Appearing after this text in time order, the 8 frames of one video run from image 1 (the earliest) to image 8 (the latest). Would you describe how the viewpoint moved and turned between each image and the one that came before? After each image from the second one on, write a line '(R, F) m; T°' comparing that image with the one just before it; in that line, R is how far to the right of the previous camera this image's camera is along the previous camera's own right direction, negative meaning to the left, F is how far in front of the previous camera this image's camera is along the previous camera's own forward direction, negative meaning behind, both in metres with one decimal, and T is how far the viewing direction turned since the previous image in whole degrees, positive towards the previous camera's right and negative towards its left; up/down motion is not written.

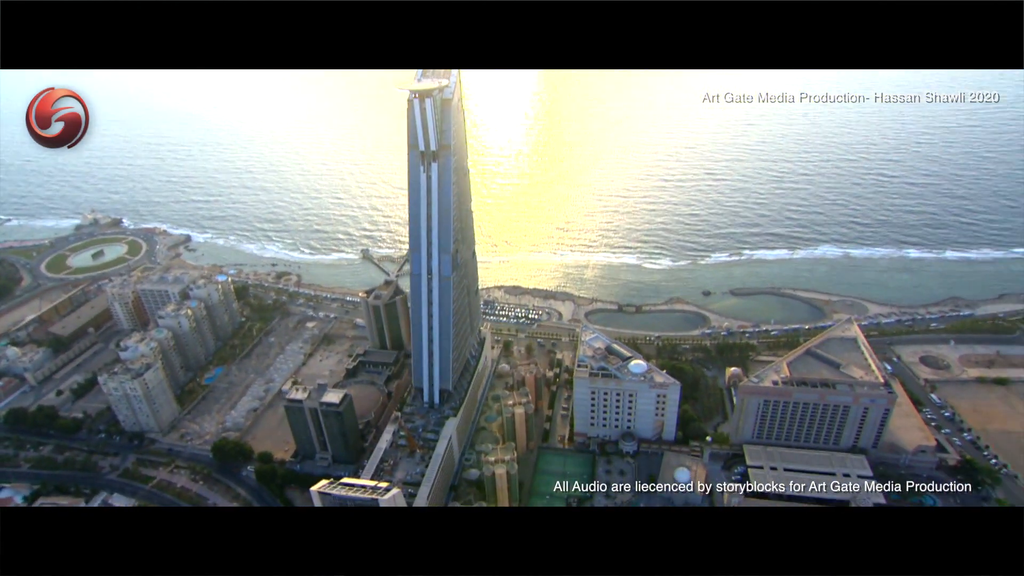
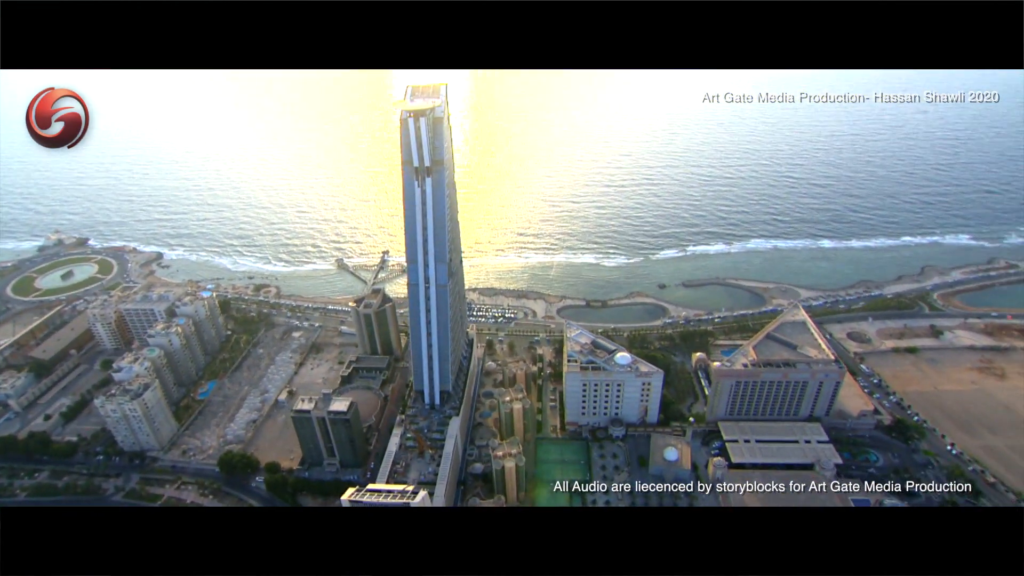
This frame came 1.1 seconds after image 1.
(-3.2, -2.4) m; +7°
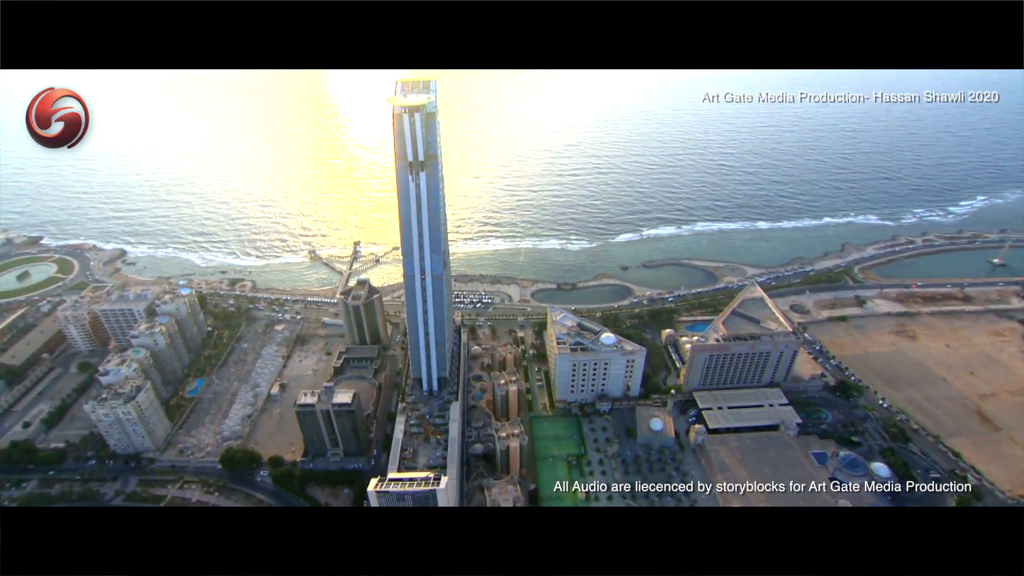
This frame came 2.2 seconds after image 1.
(-4.1, -1.9) m; +8°
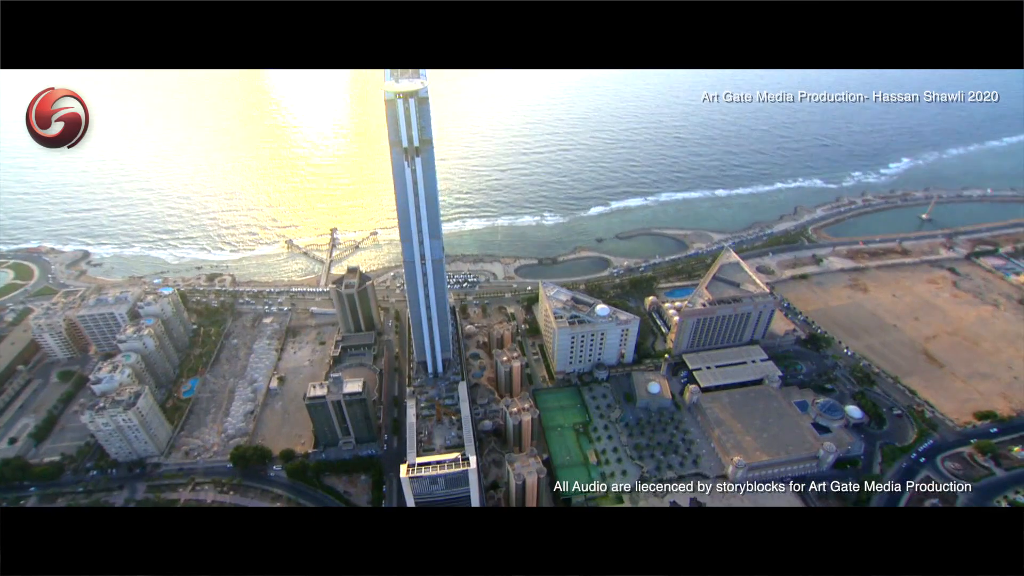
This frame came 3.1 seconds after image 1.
(-3.8, -0.7) m; +6°
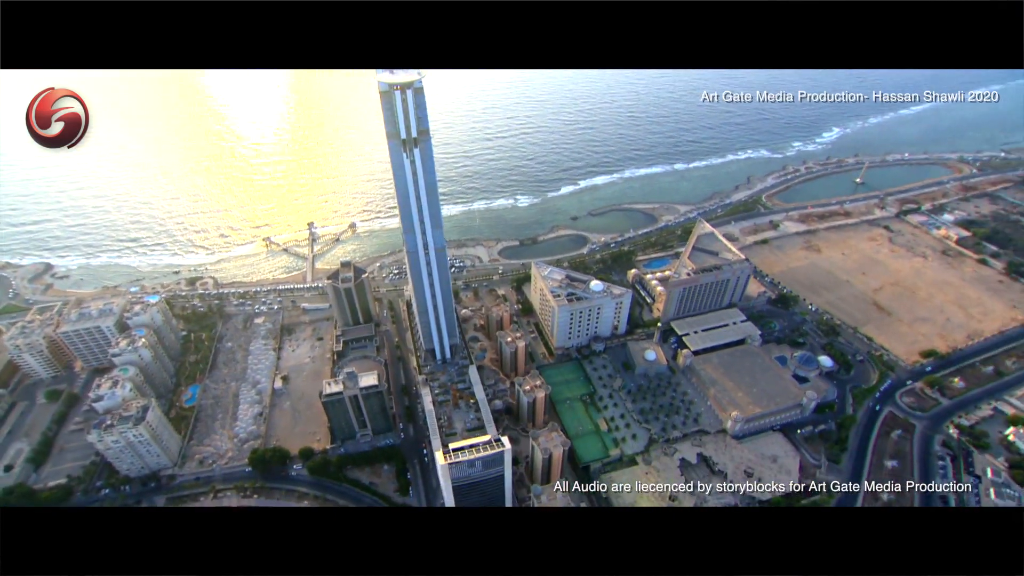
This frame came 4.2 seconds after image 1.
(-4.4, -0.8) m; +7°
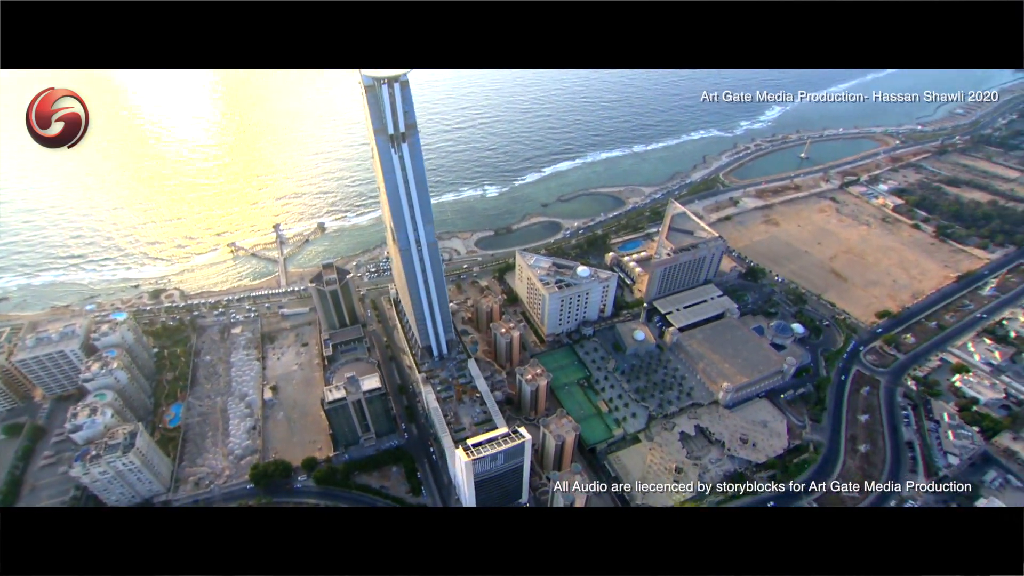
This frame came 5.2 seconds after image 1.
(-3.6, +0.3) m; +6°
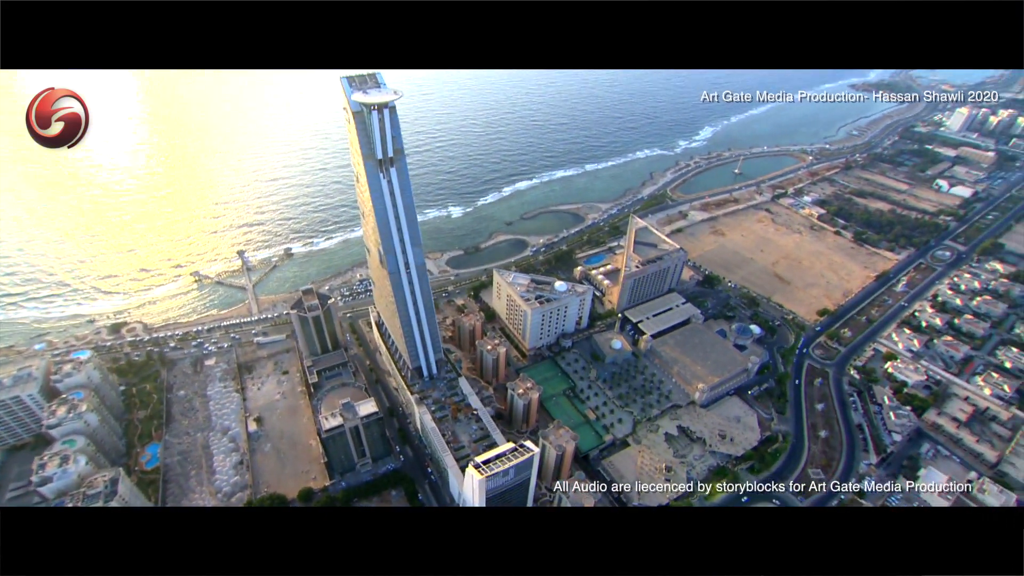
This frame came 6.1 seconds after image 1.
(-3.6, -0.6) m; +7°
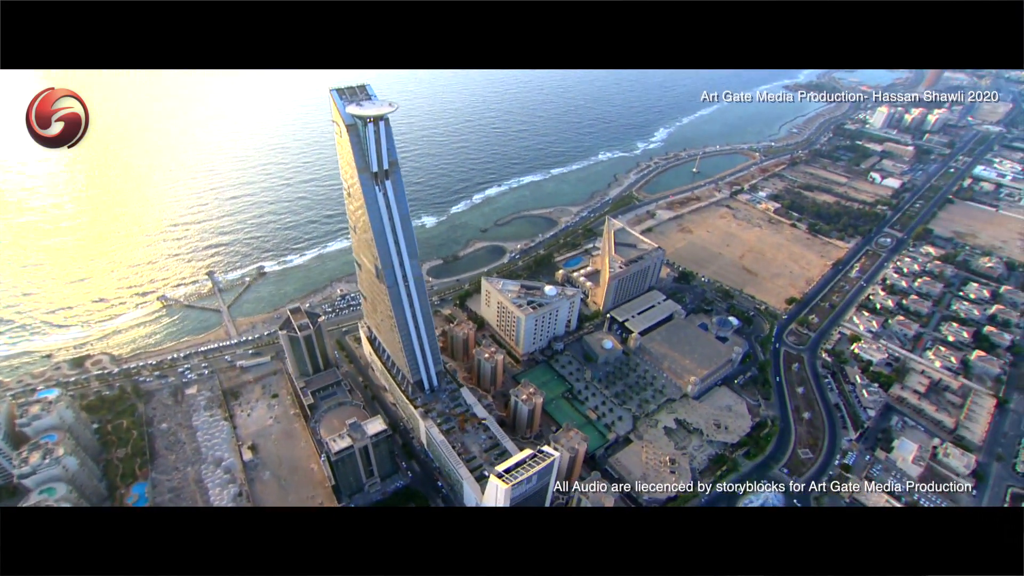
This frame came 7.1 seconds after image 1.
(-3.2, +0.3) m; +6°
